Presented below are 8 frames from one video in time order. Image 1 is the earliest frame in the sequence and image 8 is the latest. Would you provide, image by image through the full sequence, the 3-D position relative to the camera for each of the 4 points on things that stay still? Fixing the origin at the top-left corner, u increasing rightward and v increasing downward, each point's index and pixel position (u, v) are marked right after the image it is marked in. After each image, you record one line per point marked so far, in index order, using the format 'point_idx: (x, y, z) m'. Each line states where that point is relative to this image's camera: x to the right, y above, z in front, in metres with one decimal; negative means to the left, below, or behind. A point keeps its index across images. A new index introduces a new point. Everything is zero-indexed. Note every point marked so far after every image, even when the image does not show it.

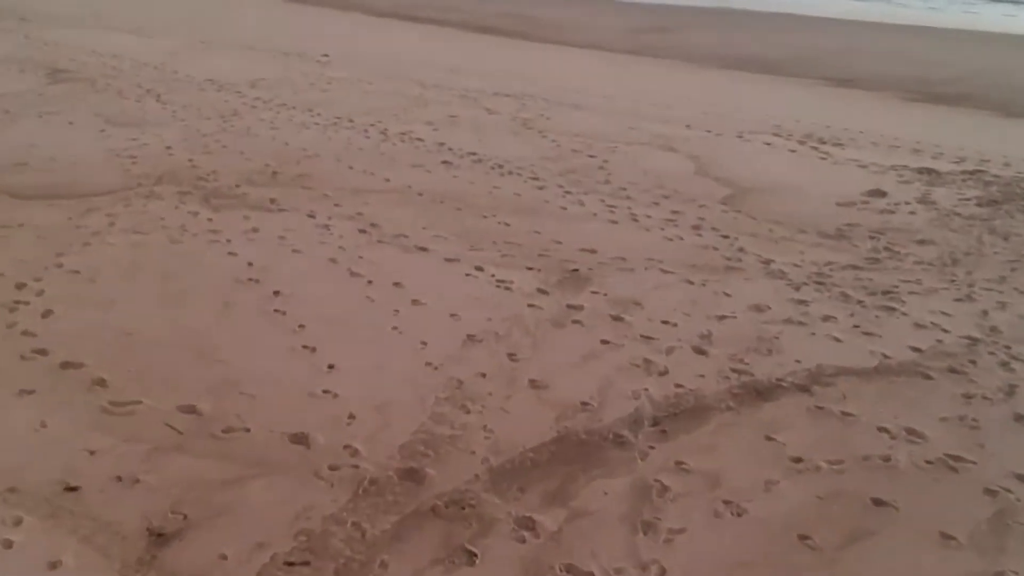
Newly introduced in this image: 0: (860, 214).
0: (+1.3, +0.3, +4.0) m
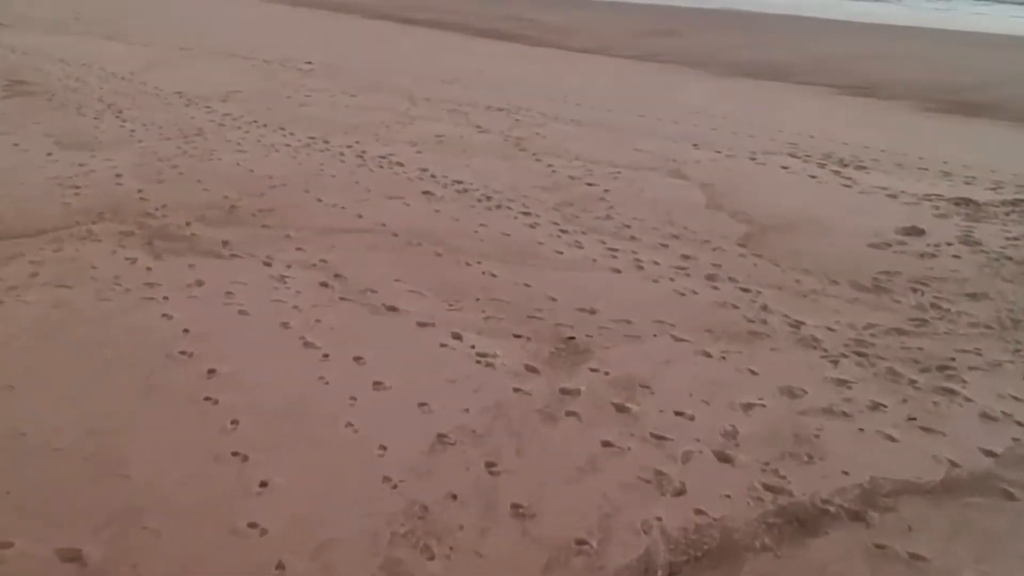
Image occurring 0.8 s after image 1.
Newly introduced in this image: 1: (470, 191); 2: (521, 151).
0: (+1.2, +0.1, +3.5) m
1: (-0.2, +0.4, +4.3) m
2: (0.0, +0.6, +5.1) m
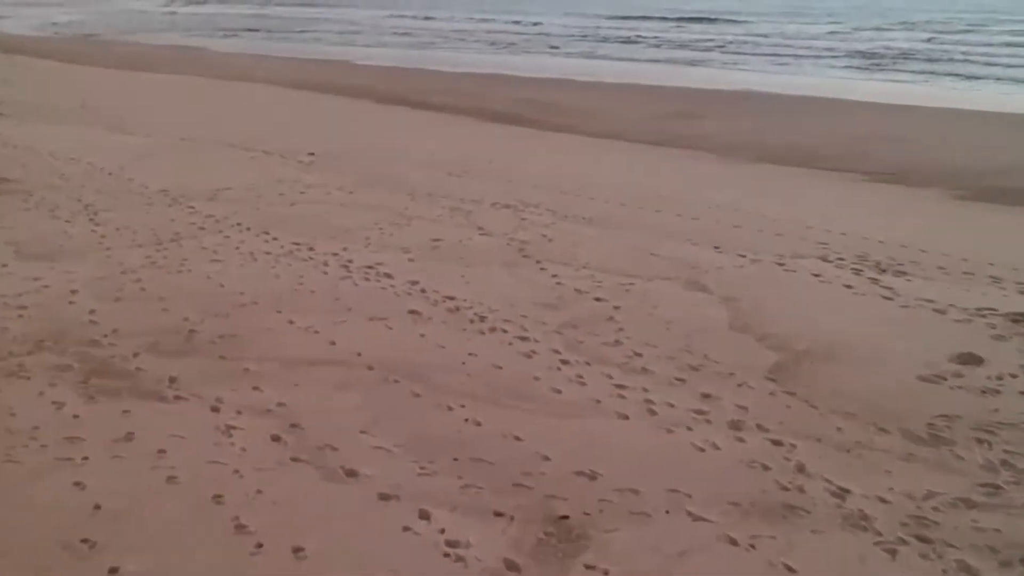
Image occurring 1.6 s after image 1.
0: (+1.2, -0.3, +3.0) m
1: (-0.2, -0.1, +3.8) m
2: (0.0, +0.1, +4.6) m
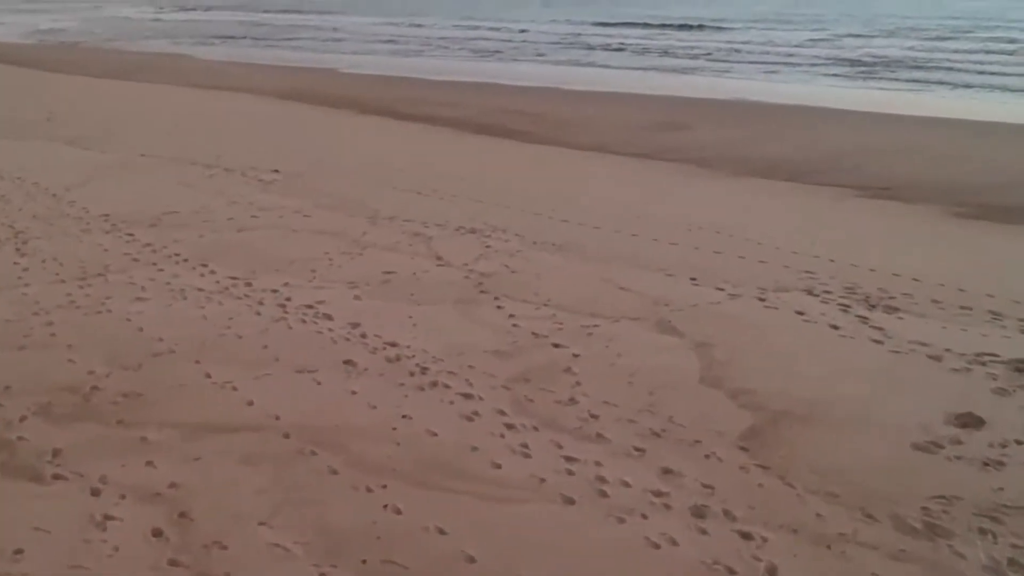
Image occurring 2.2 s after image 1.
0: (+1.0, -0.4, +2.6) m
1: (-0.3, -0.2, +3.4) m
2: (-0.1, 0.0, +4.2) m
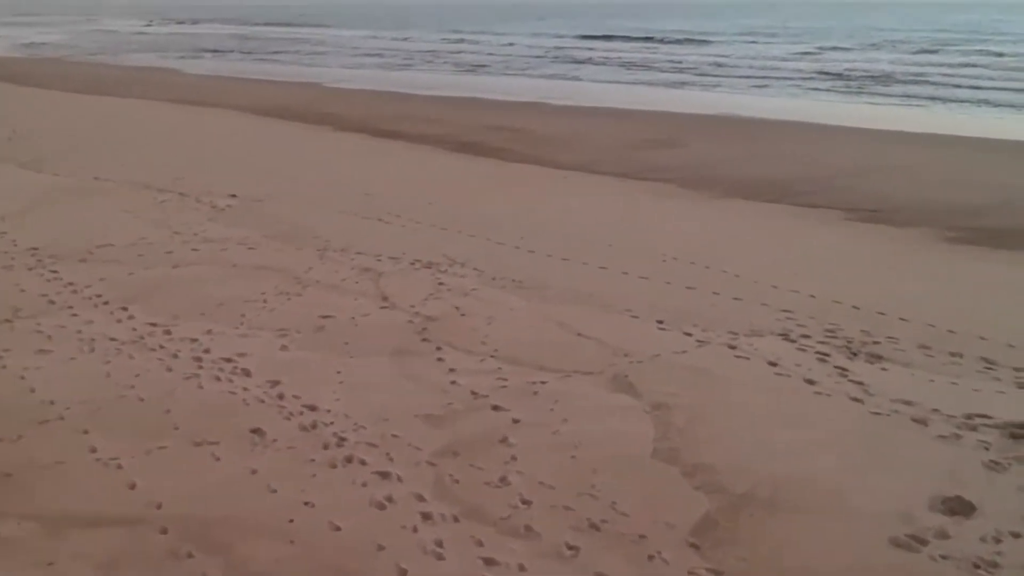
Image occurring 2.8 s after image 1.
0: (+0.9, -0.6, +2.2) m
1: (-0.5, -0.4, +3.0) m
2: (-0.3, -0.2, +3.8) m
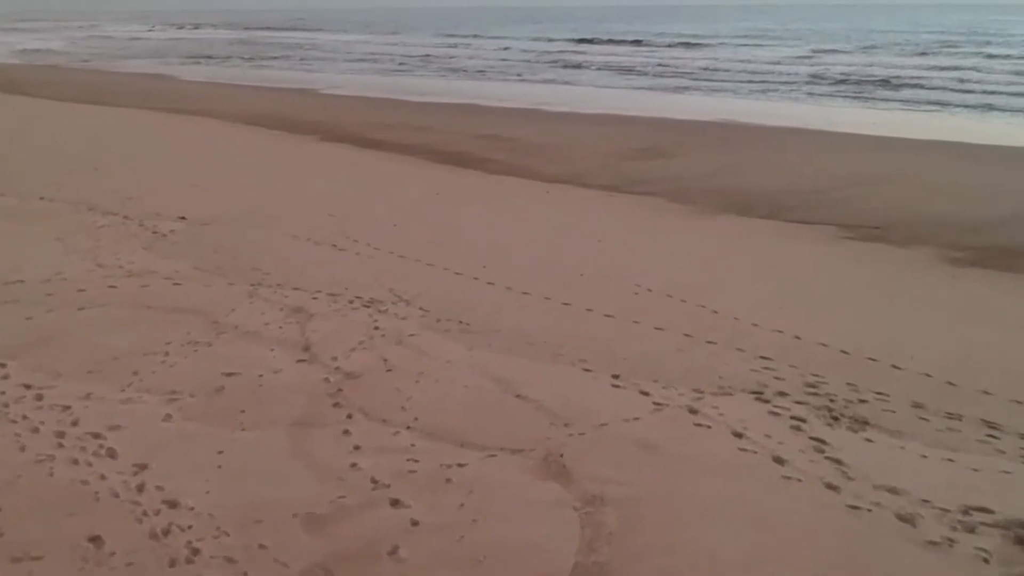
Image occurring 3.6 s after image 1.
0: (+0.6, -0.7, +1.7) m
1: (-0.7, -0.5, +2.5) m
2: (-0.5, -0.4, +3.3) m
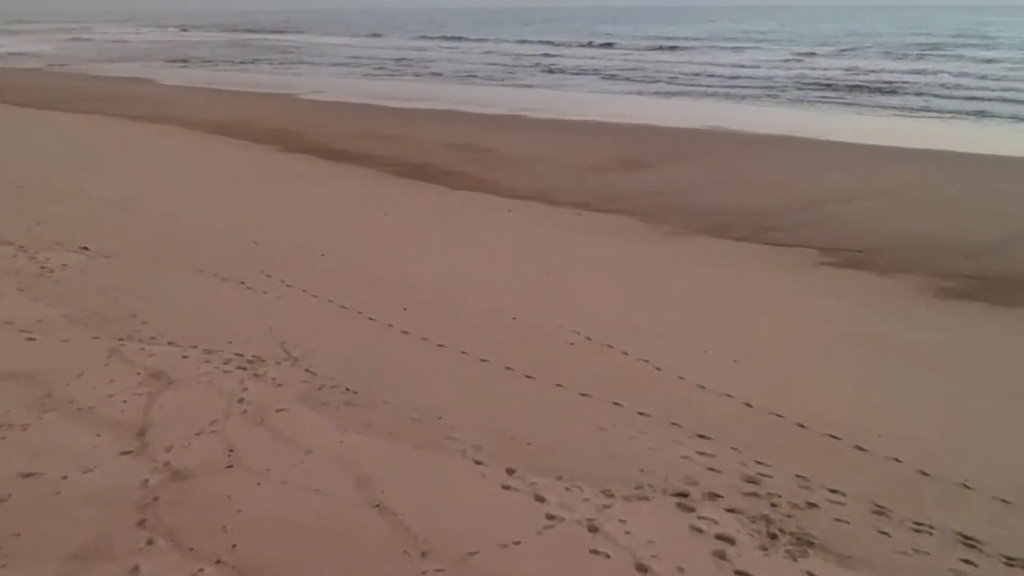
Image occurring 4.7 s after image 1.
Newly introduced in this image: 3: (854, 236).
0: (+0.3, -0.9, +1.0) m
1: (-1.1, -0.7, +1.8) m
2: (-0.9, -0.6, +2.6) m
3: (+2.5, +0.4, +8.4) m
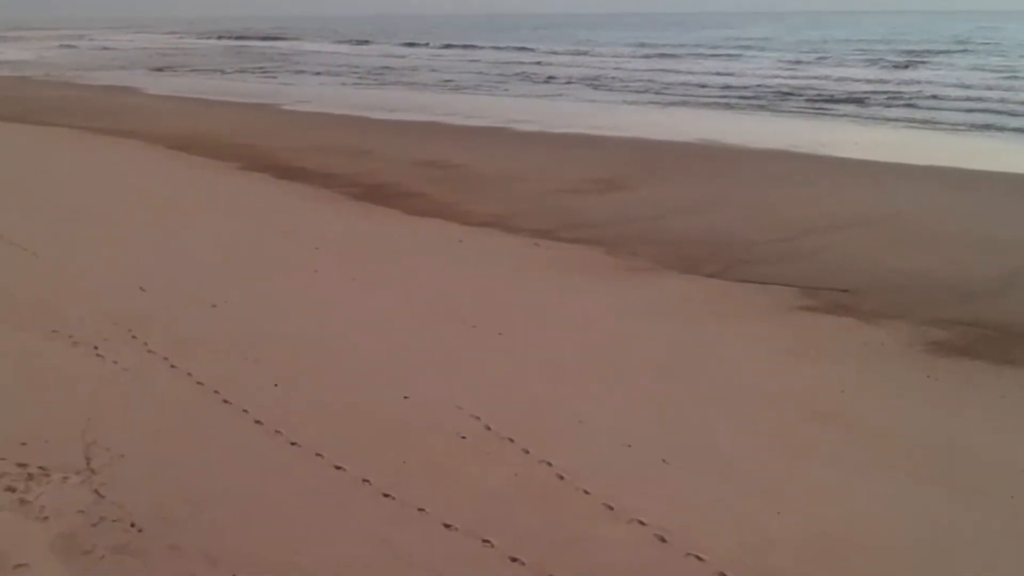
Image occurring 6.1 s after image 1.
0: (-0.2, -1.2, +0.1) m
1: (-1.5, -1.0, +0.9) m
2: (-1.3, -0.8, +1.7) m
3: (+2.2, +0.1, +7.4) m
